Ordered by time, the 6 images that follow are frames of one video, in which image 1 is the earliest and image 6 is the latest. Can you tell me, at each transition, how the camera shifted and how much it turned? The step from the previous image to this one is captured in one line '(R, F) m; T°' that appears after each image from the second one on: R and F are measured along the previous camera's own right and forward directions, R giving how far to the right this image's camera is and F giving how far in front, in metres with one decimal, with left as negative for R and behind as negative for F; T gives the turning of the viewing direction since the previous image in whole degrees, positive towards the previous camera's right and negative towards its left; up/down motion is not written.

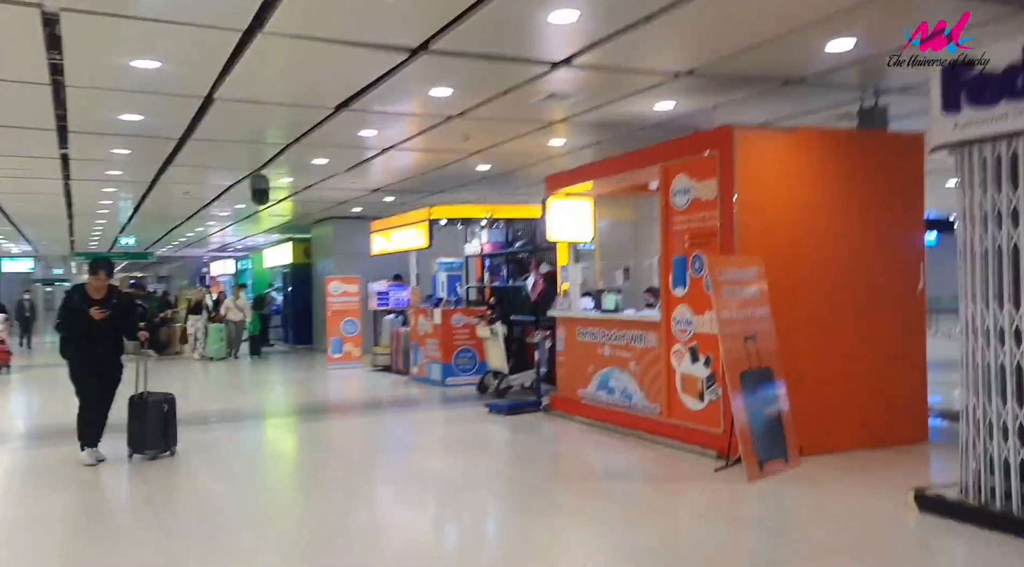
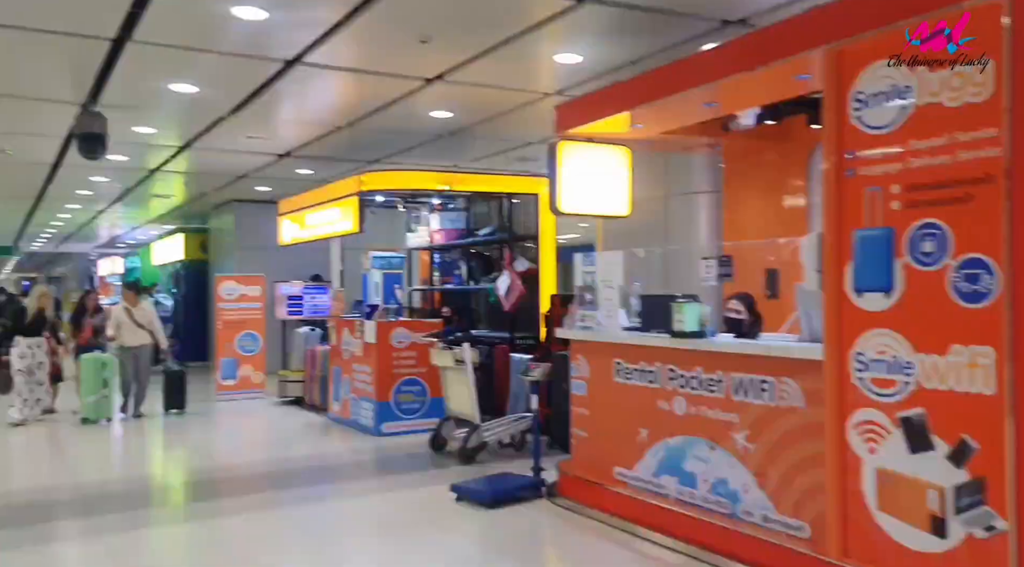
(-0.3, +3.6) m; +4°
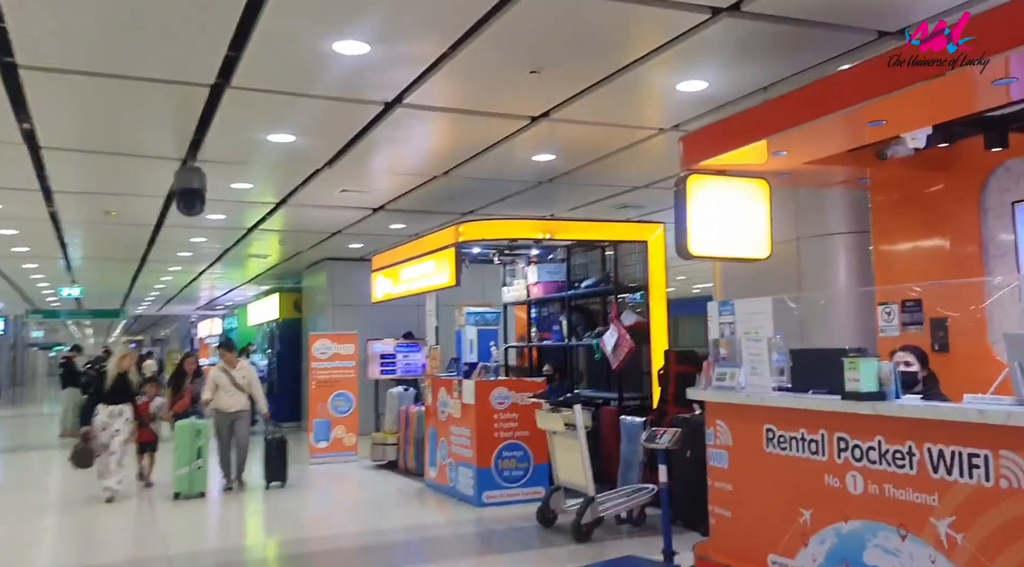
(-0.2, +0.6) m; -5°
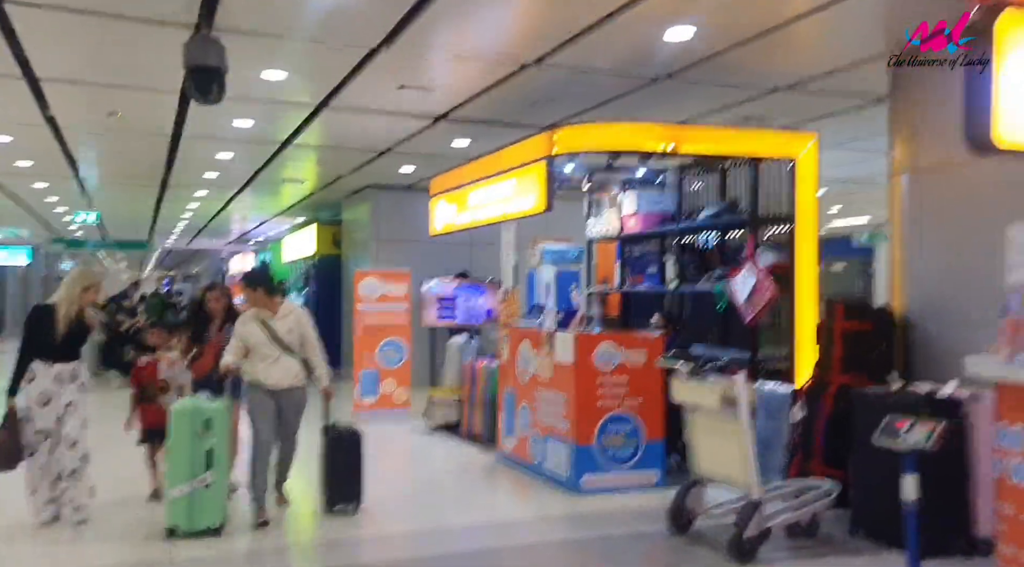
(-0.5, +1.7) m; -2°
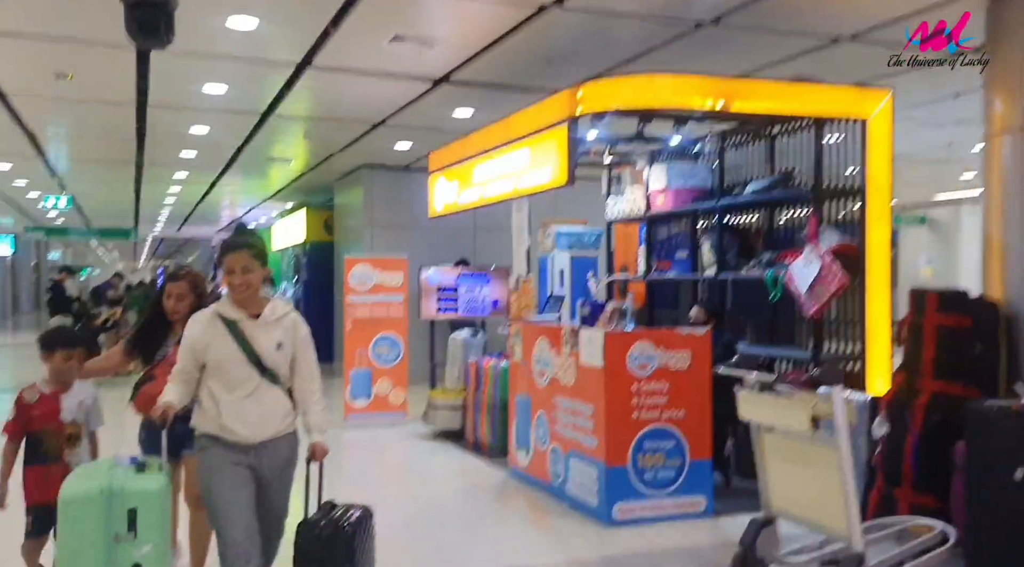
(-0.1, +1.0) m; 0°
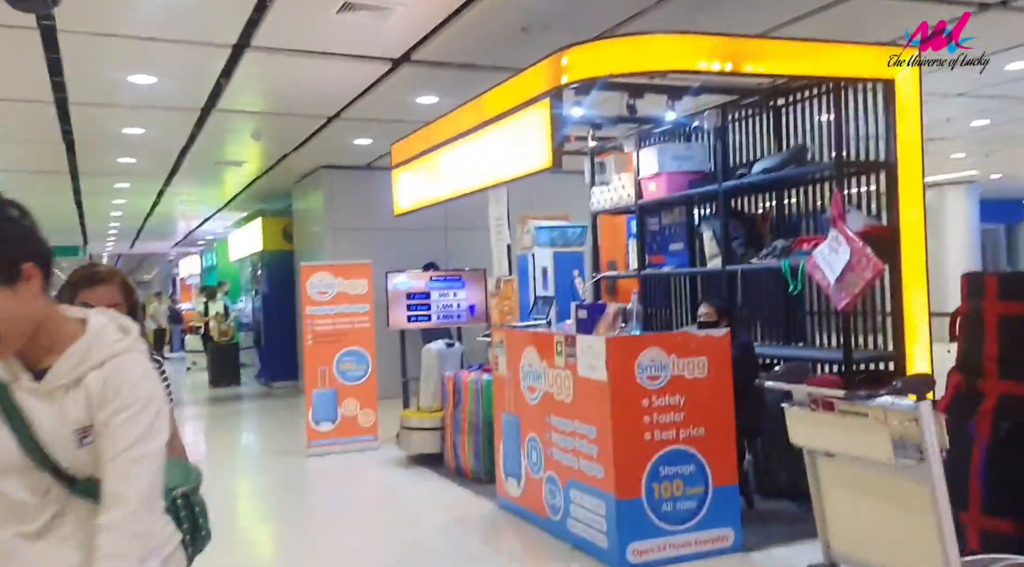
(-0.1, +0.8) m; +2°
